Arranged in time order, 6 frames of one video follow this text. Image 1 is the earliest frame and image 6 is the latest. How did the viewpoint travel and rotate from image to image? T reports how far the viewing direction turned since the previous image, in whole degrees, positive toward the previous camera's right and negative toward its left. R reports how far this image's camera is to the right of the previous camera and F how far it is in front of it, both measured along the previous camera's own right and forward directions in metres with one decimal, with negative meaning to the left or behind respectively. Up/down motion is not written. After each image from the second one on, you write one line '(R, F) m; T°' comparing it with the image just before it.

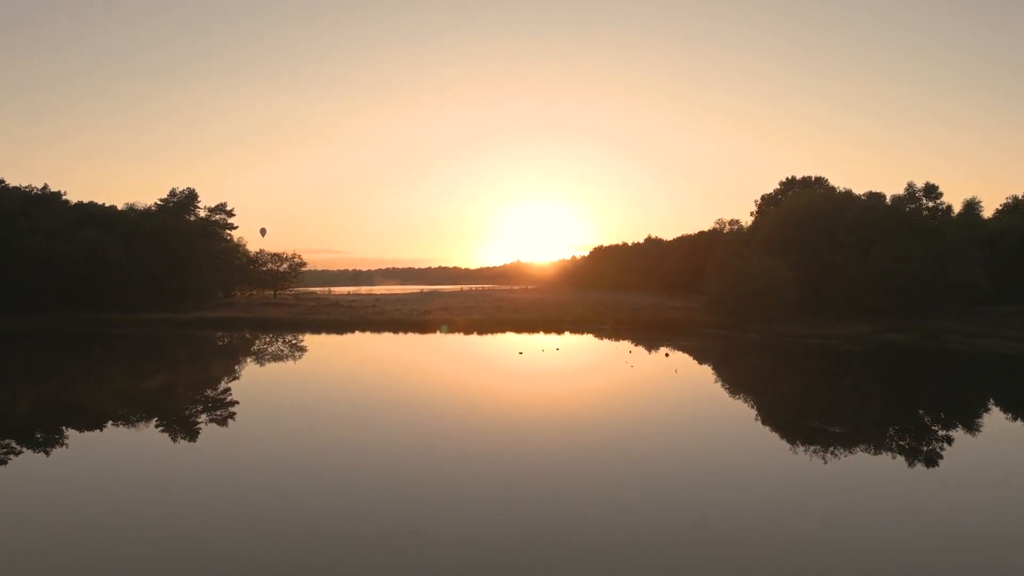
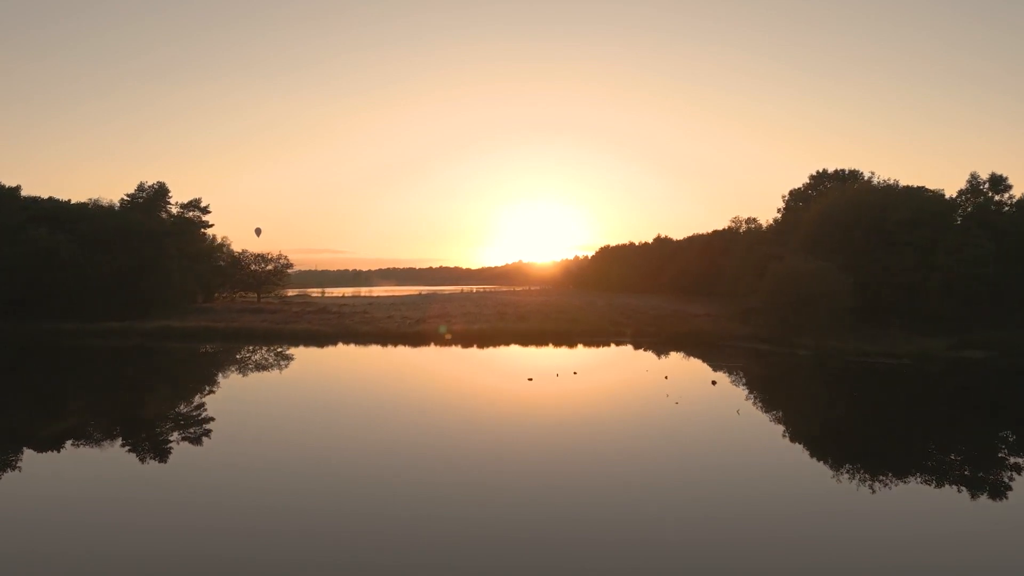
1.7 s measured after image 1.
(-0.1, +2.4) m; 0°
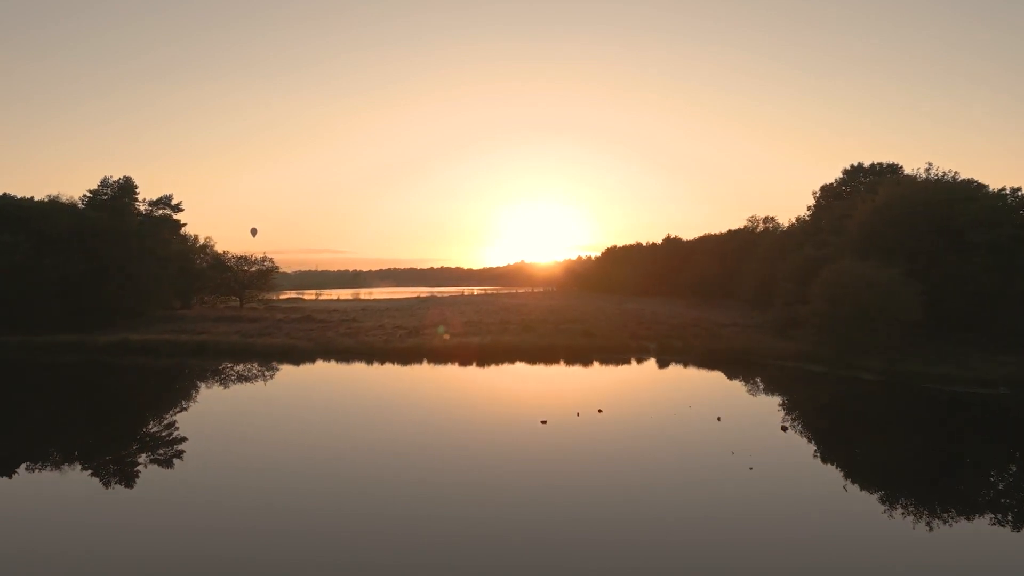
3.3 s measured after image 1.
(-0.1, +2.2) m; 0°
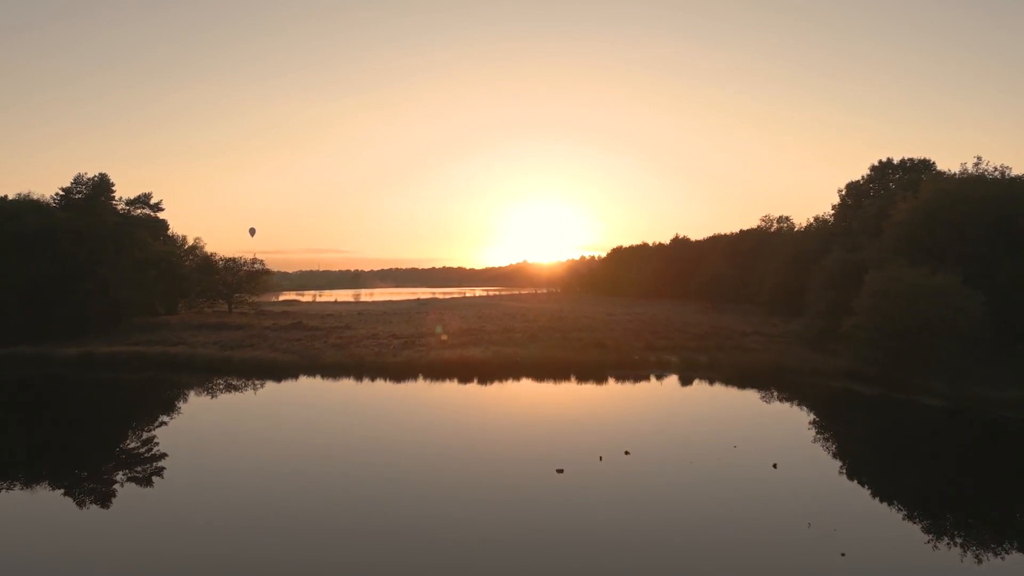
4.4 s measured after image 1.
(-0.1, +1.5) m; 0°
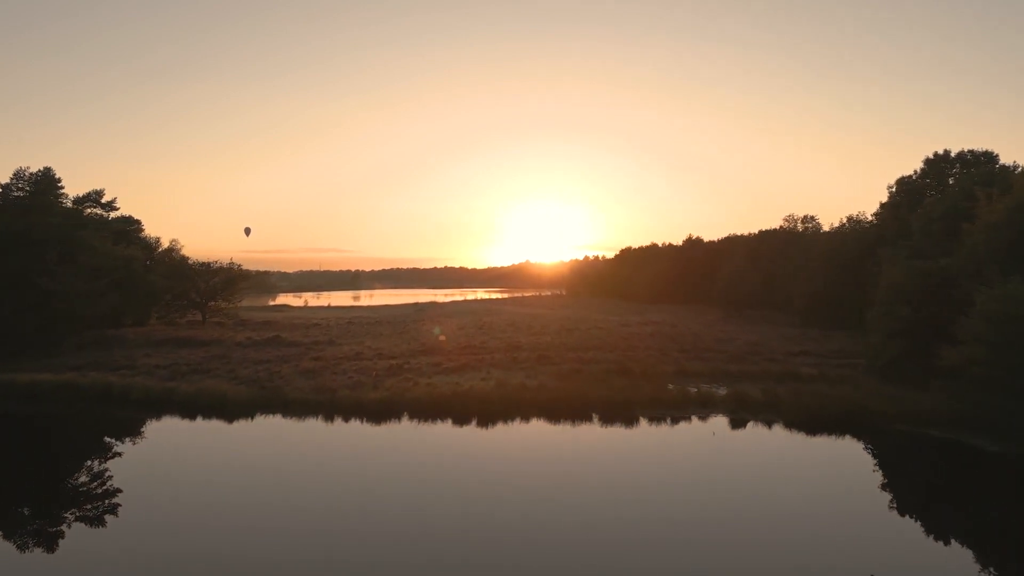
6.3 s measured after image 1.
(-0.1, +2.5) m; 0°
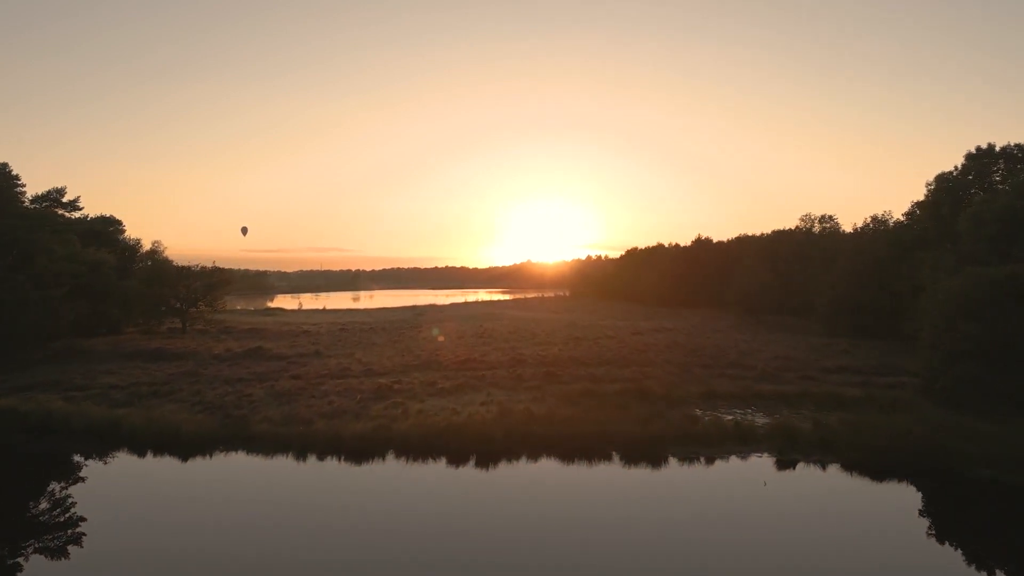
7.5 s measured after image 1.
(-0.1, +1.6) m; 0°
